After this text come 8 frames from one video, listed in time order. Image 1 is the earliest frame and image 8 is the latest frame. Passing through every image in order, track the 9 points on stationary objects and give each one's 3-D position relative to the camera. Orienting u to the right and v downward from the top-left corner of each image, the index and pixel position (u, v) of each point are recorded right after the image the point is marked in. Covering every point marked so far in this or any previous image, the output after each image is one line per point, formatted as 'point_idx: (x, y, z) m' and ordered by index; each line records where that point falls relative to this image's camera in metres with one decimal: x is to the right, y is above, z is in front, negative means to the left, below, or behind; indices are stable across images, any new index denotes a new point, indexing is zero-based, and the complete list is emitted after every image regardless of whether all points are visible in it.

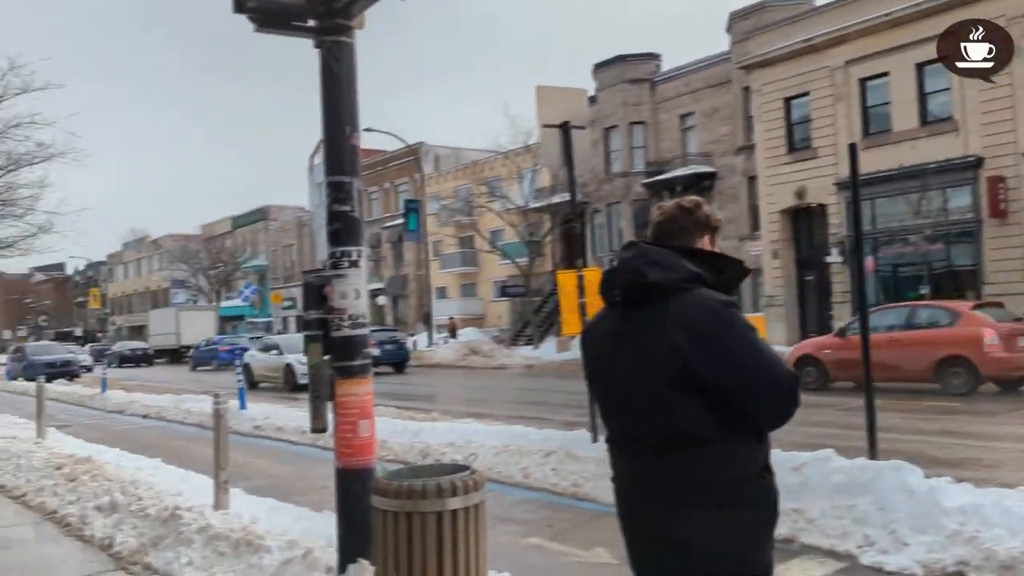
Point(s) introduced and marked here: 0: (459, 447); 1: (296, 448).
0: (-0.7, -2.0, +10.5) m
1: (-3.3, -2.4, +12.7) m
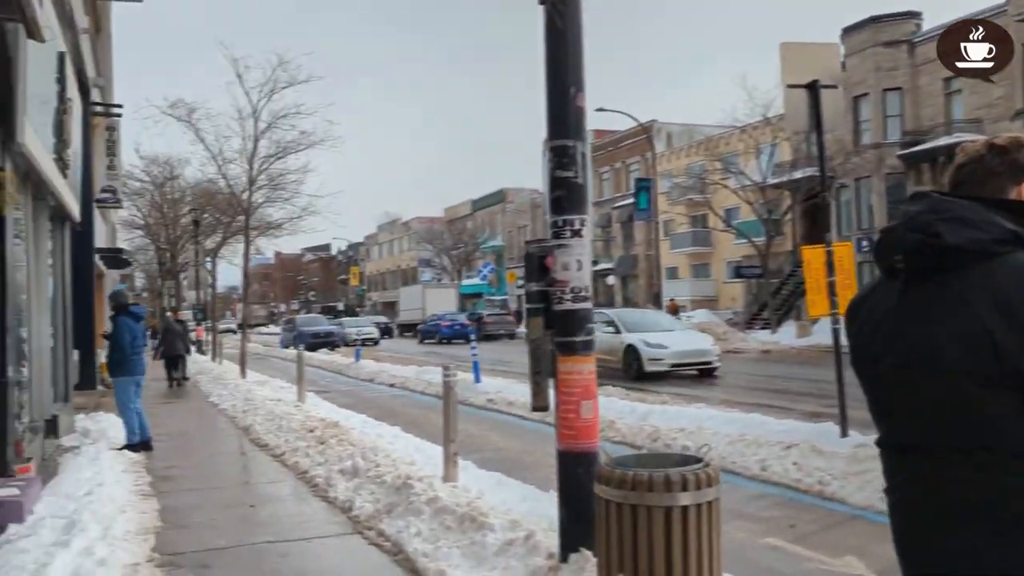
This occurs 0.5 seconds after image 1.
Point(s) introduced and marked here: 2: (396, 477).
0: (+2.1, -1.7, +10.0) m
1: (+0.2, -2.1, +12.8) m
2: (-1.0, -1.6, +7.4) m
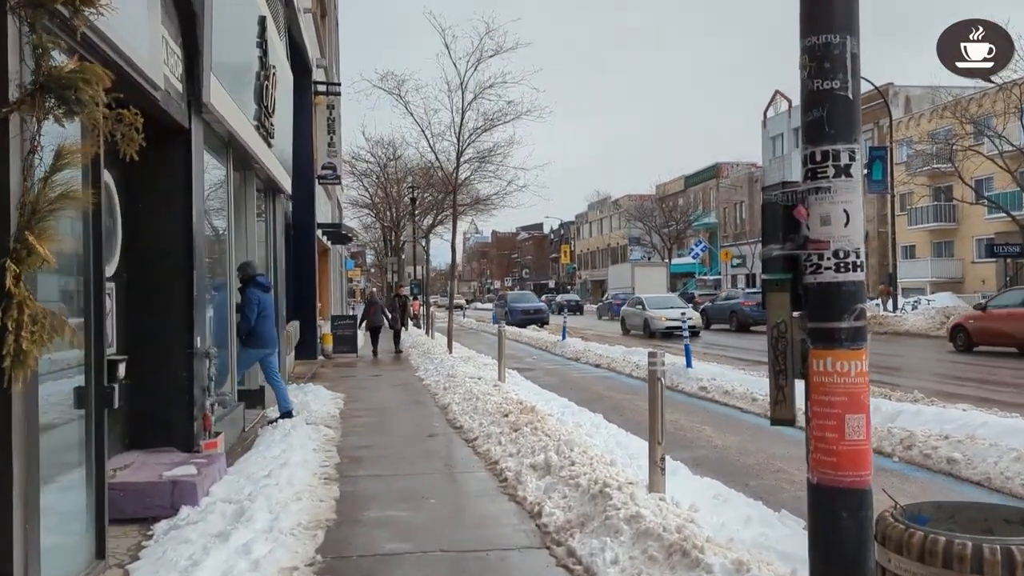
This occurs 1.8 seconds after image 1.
0: (+4.3, -1.5, +8.0) m
1: (+3.2, -1.7, +11.2) m
2: (+0.6, -1.4, +6.2) m
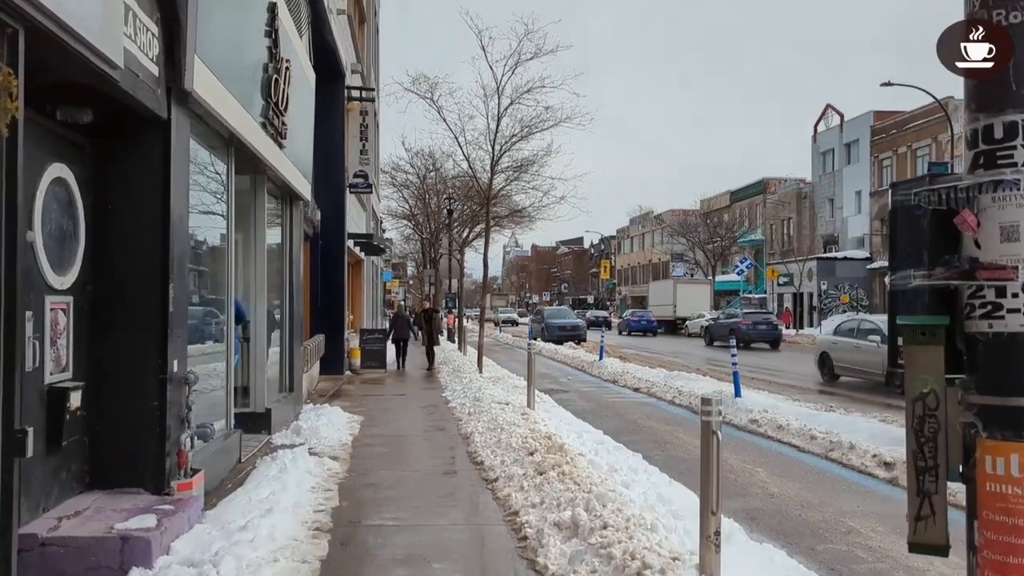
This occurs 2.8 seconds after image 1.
0: (+4.5, -1.7, +6.7) m
1: (+3.5, -2.0, +9.9) m
2: (+0.7, -1.6, +5.1) m
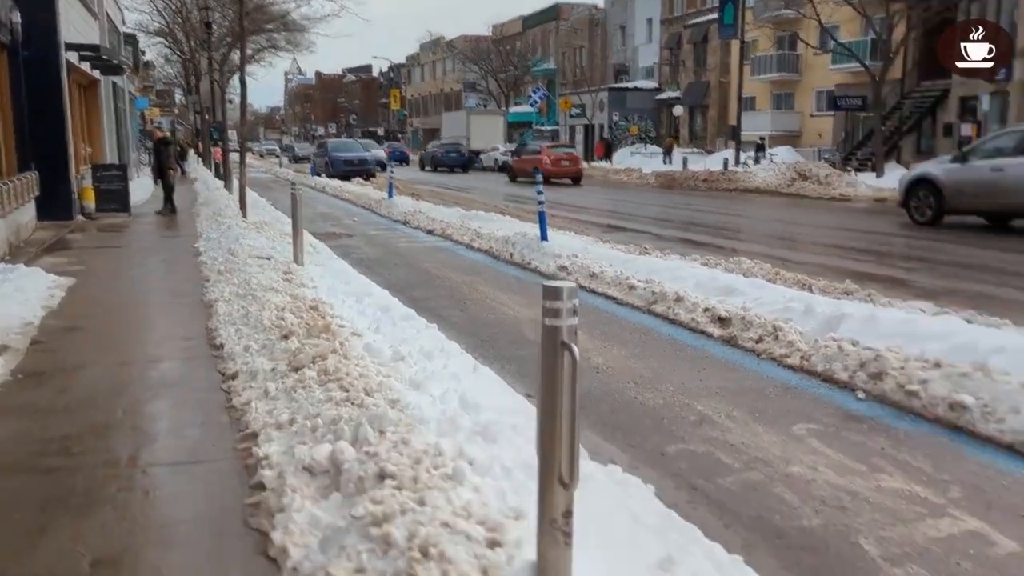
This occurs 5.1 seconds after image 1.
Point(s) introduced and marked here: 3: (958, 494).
0: (+3.0, -0.6, +5.5) m
1: (+1.2, -0.3, +8.5) m
2: (-0.3, -0.9, +3.1) m
3: (+2.3, -1.0, +4.3) m
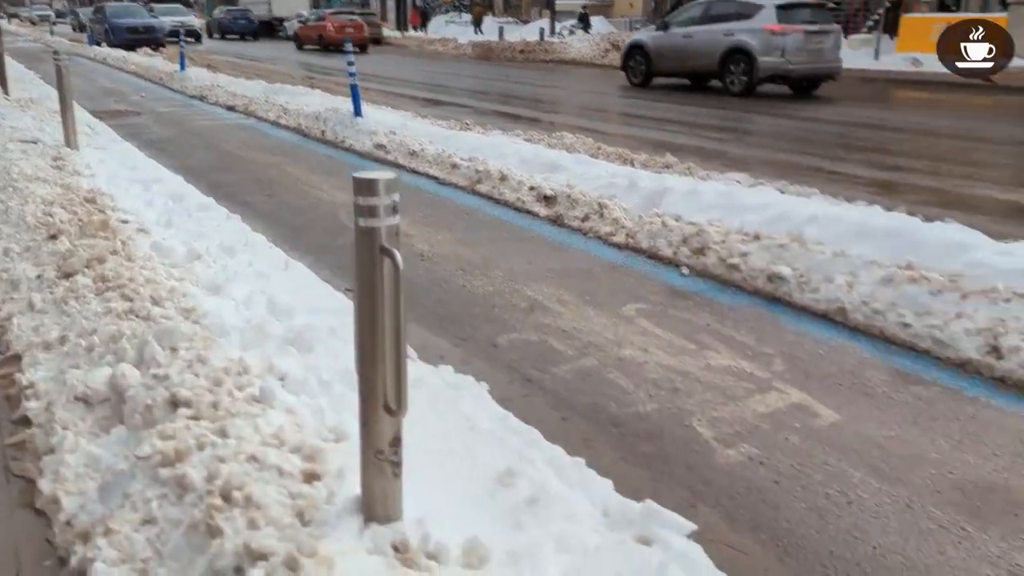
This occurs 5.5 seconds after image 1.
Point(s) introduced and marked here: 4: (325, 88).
0: (+1.8, +0.3, +5.6) m
1: (-0.6, +0.9, +8.1) m
2: (-0.9, -0.6, +2.6) m
3: (+1.4, -0.4, +4.3) m
4: (-3.9, +4.2, +17.3) m
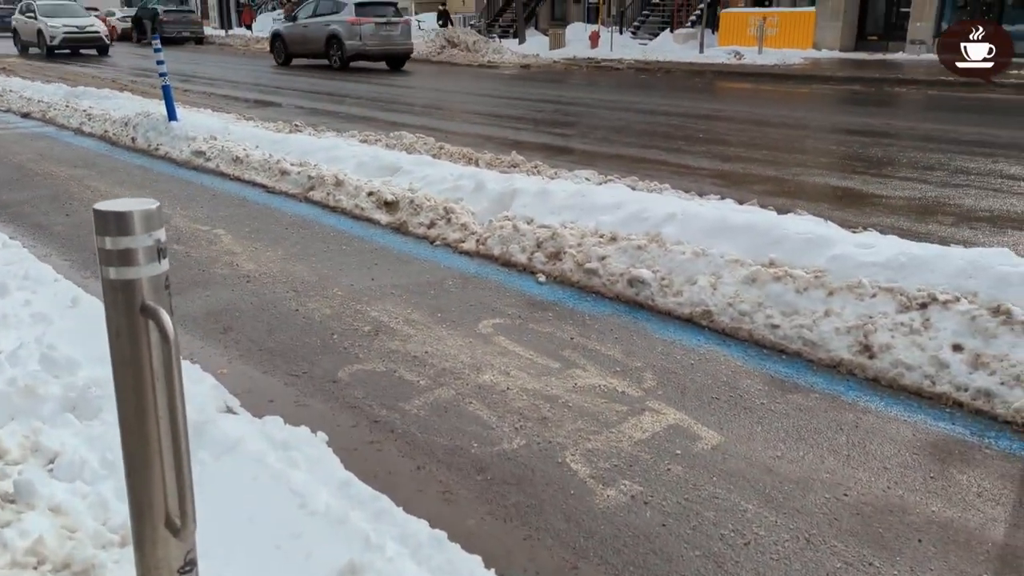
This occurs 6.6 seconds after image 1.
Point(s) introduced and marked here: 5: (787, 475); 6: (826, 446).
0: (+0.8, +0.3, +5.3) m
1: (-2.0, +0.7, +7.3) m
2: (-1.3, -0.7, +1.9) m
3: (+0.7, -0.4, +4.0) m
4: (-7.1, +3.7, +15.8) m
5: (+1.0, -0.7, +3.1) m
6: (+1.2, -0.6, +3.3) m
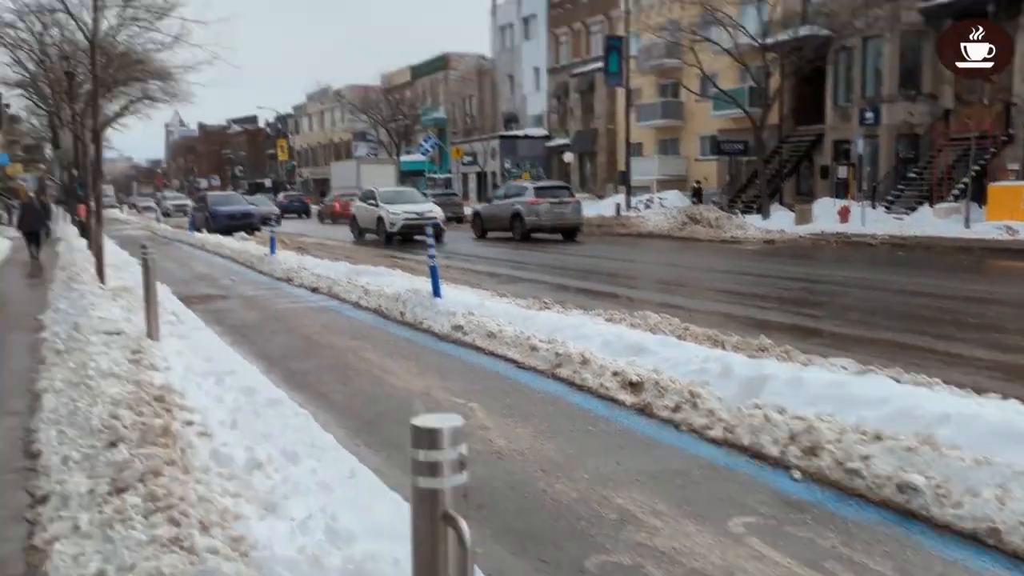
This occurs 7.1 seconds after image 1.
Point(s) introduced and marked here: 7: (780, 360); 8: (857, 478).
0: (+2.3, -0.9, +5.0) m
1: (+0.2, -0.9, +7.6) m
2: (-0.6, -1.2, +2.1) m
3: (+1.8, -1.3, +3.6) m
4: (-2.2, +0.4, +17.6) m
5: (+1.9, -1.4, +2.6) m
6: (+2.1, -1.4, +2.7) m
7: (+2.3, -0.6, +7.1) m
8: (+2.0, -1.1, +4.8) m
